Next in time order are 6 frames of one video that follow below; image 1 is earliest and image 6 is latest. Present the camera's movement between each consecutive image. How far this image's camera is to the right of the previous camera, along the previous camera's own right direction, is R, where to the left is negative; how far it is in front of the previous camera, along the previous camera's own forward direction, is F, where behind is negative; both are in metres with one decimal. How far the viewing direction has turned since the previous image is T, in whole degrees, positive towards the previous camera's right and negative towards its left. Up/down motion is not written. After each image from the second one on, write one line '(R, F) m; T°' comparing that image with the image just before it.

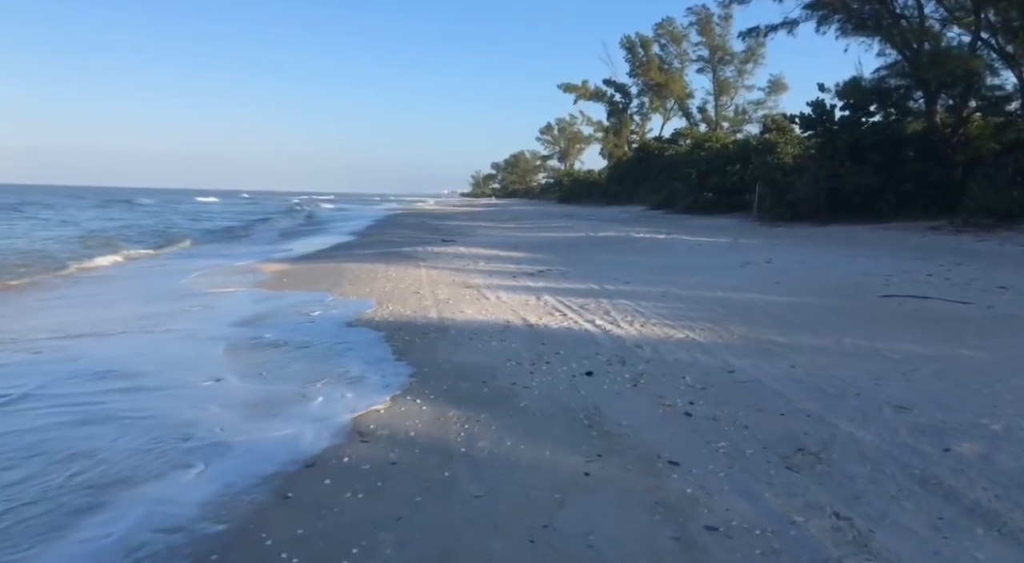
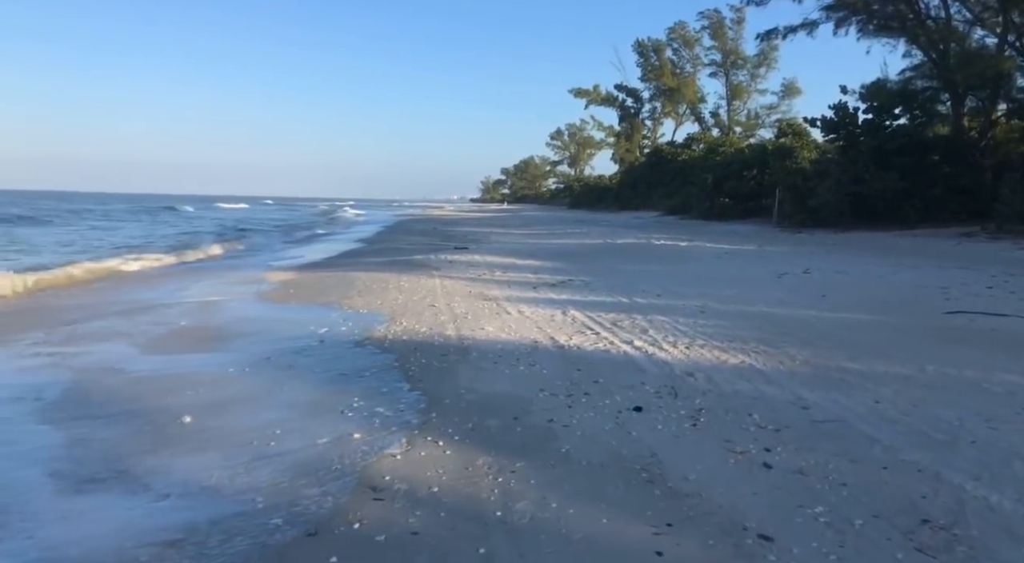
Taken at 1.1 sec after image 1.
(-0.2, +0.8) m; -1°
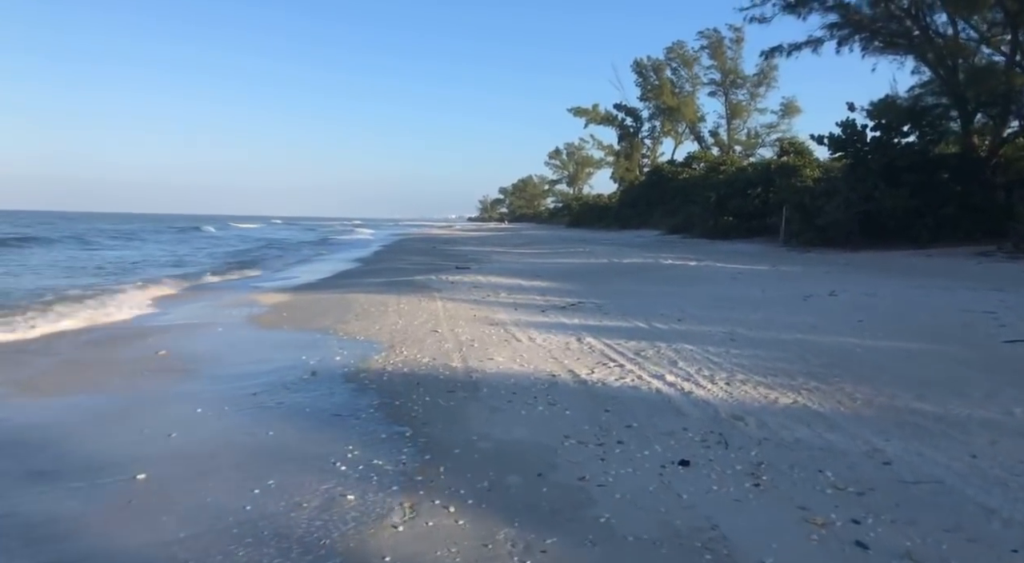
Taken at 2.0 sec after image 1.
(-0.2, +0.8) m; 0°
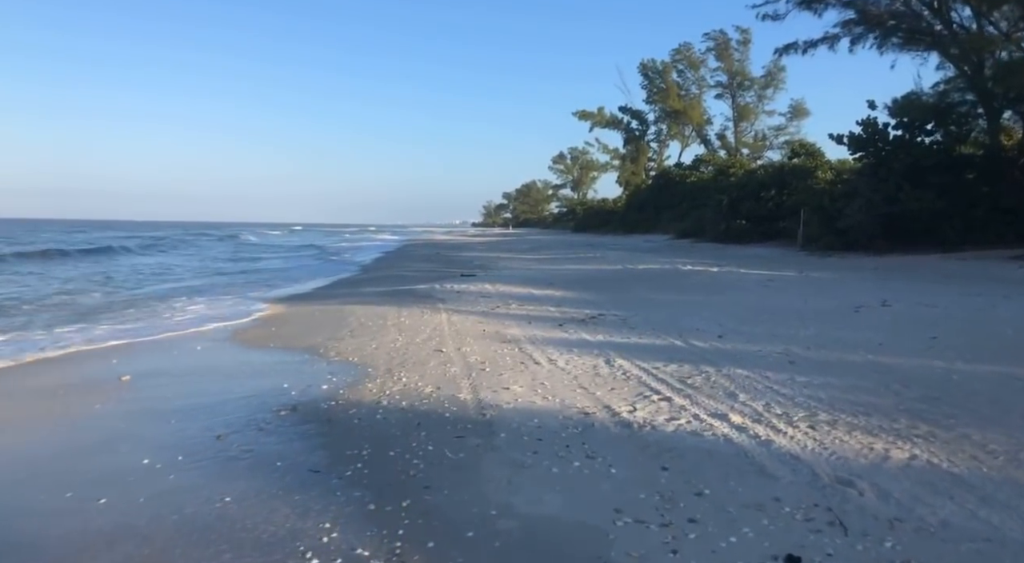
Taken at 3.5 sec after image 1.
(-0.2, +1.2) m; 0°
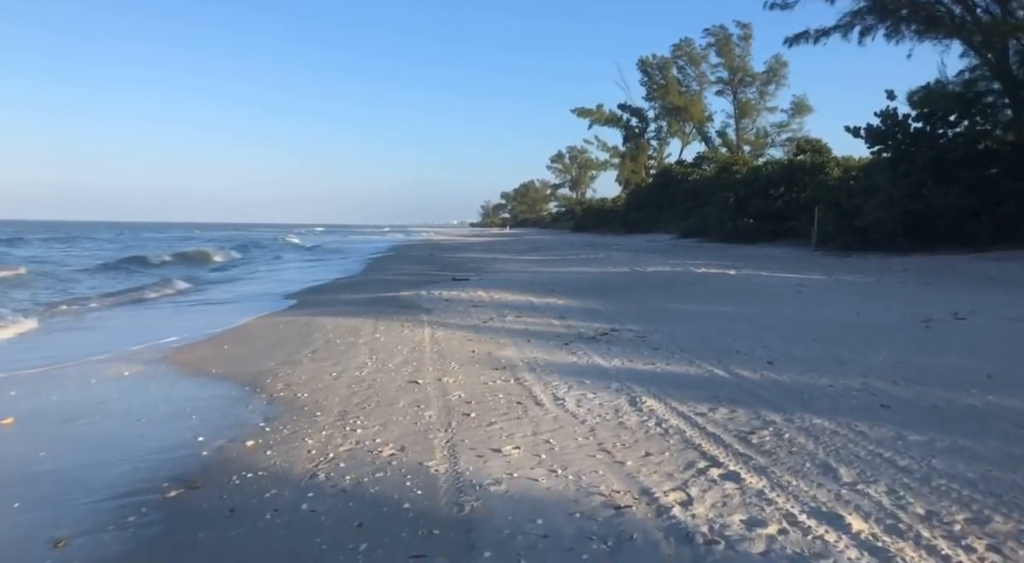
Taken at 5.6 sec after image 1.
(0.0, +1.8) m; 0°
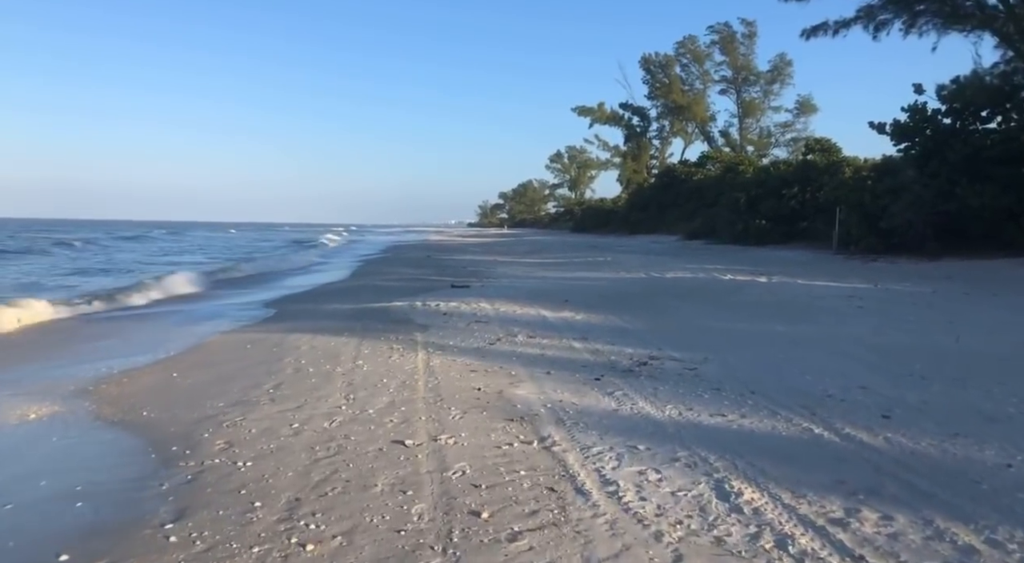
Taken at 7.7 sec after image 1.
(-0.2, +1.8) m; 0°
